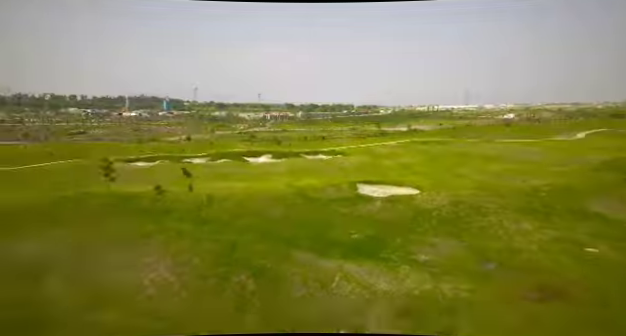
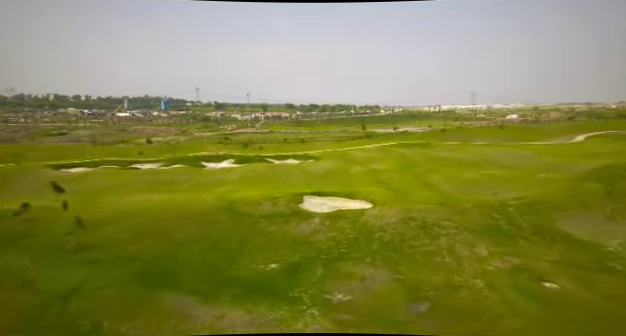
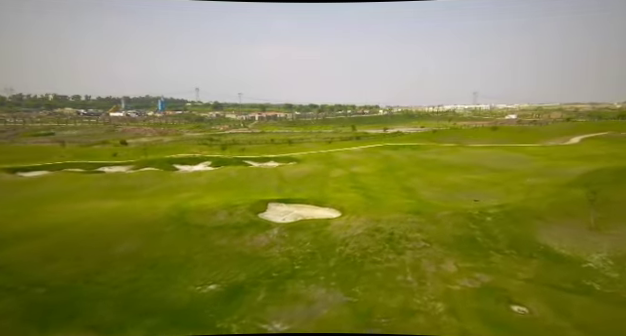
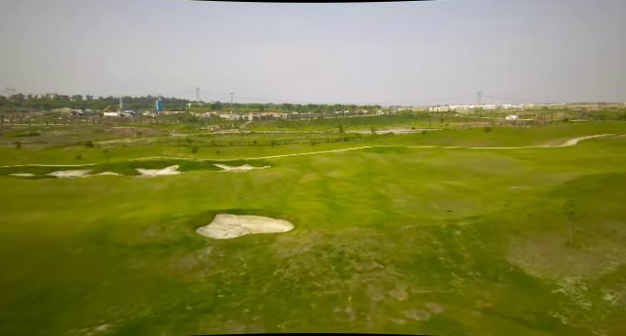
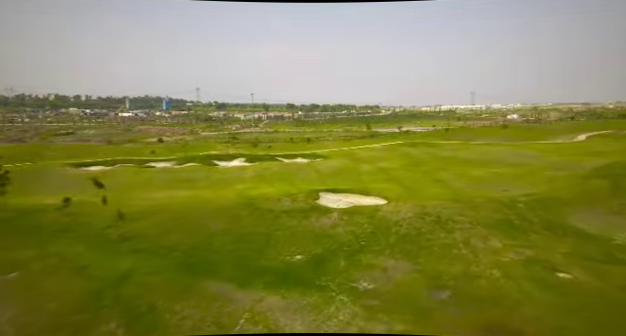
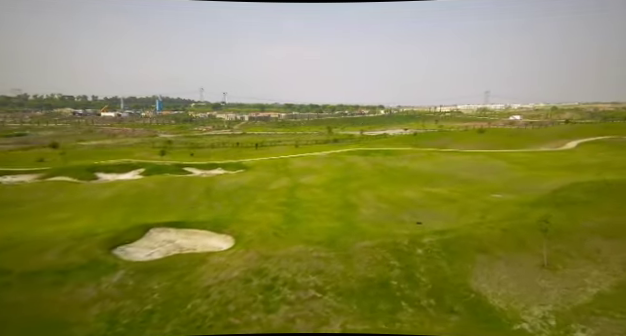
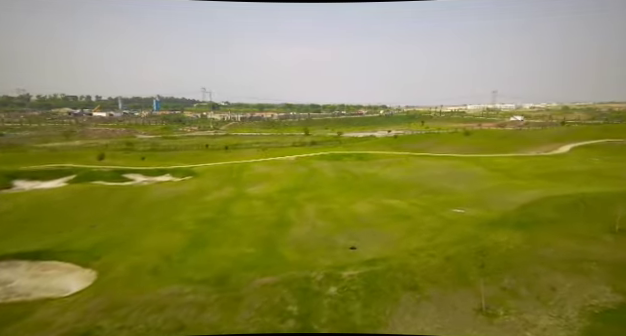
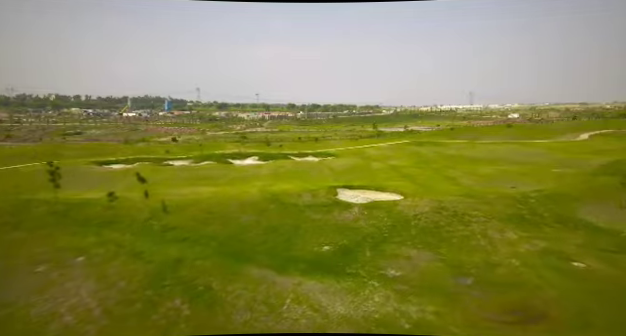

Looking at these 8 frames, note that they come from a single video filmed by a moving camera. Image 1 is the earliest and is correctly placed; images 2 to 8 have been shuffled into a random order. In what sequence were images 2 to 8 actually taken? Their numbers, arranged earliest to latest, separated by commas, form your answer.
8, 5, 2, 3, 4, 6, 7
